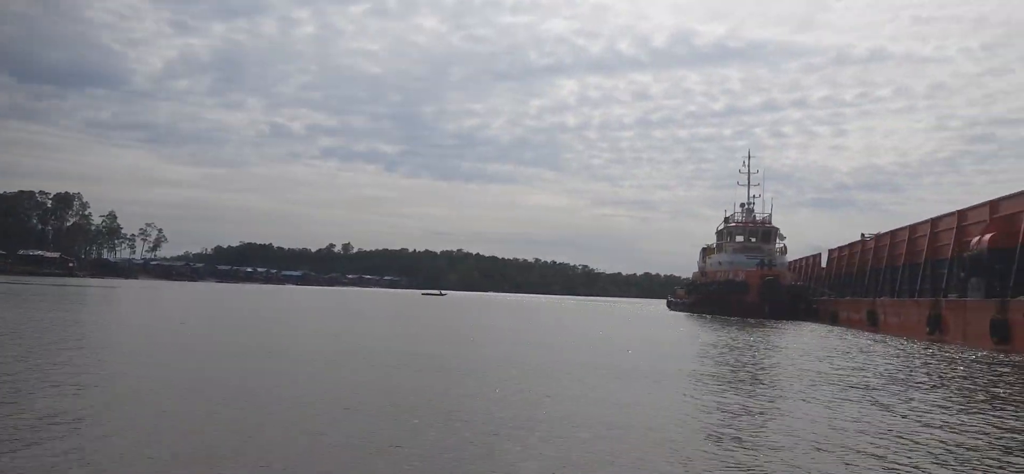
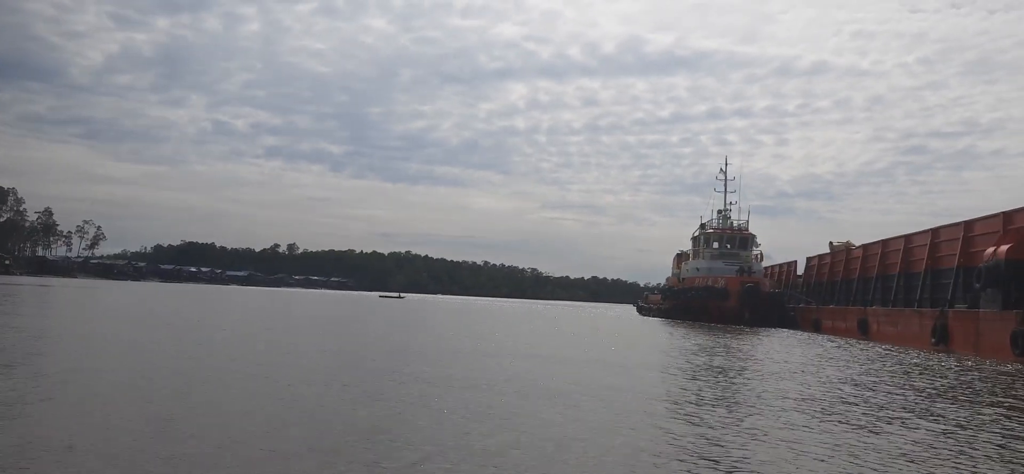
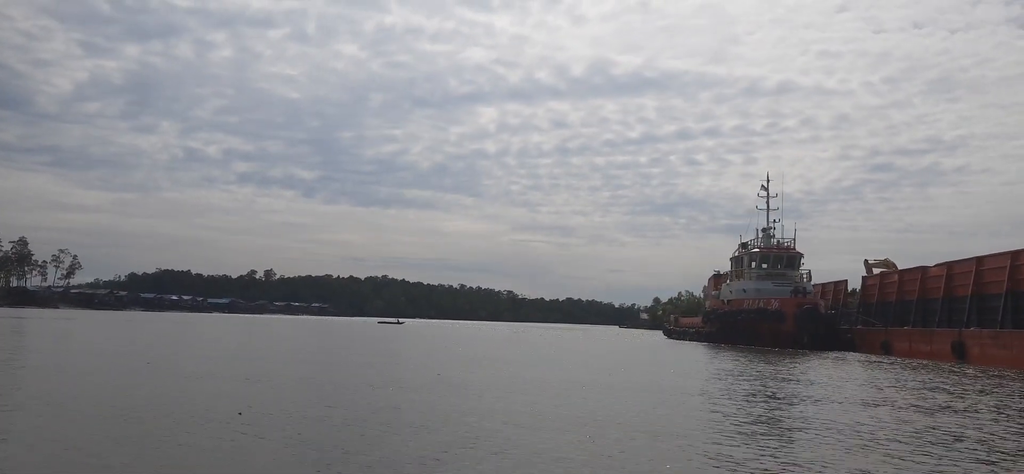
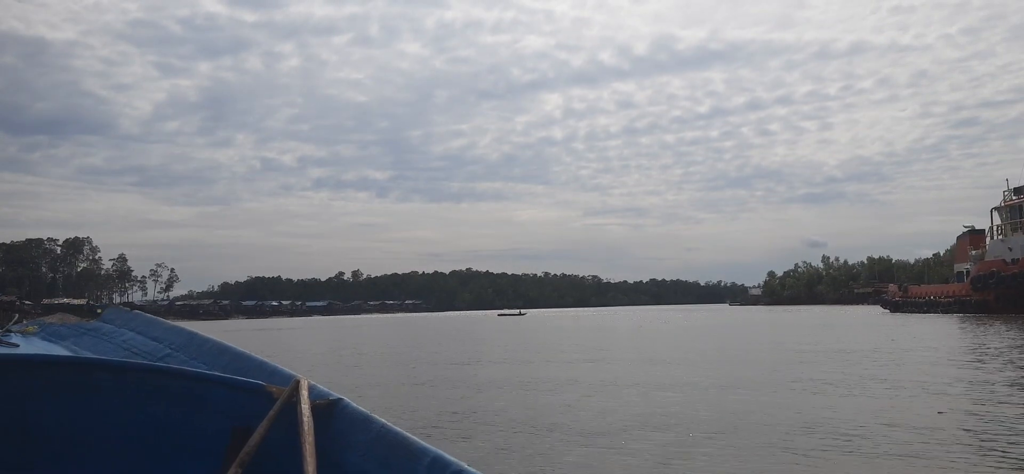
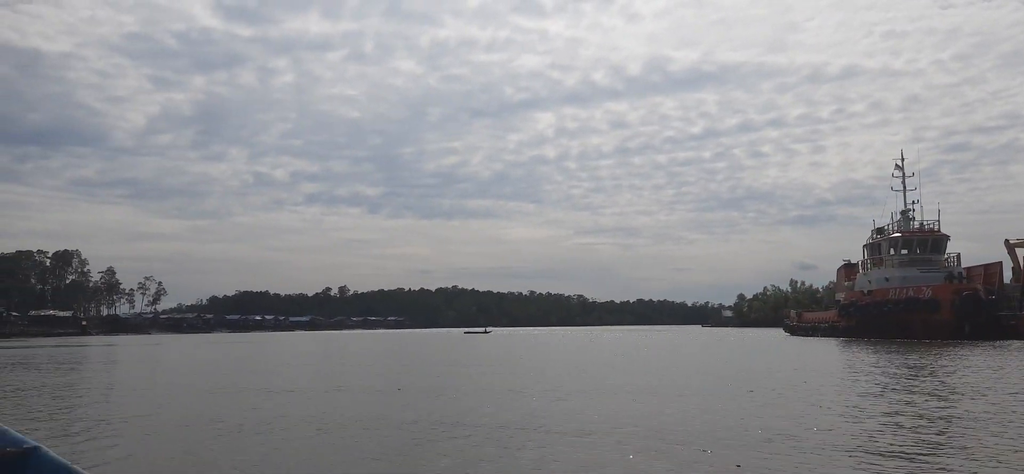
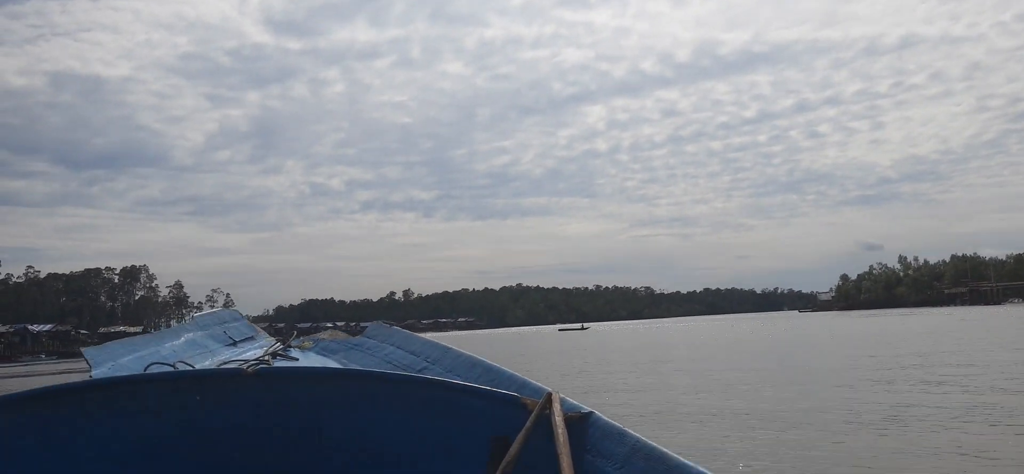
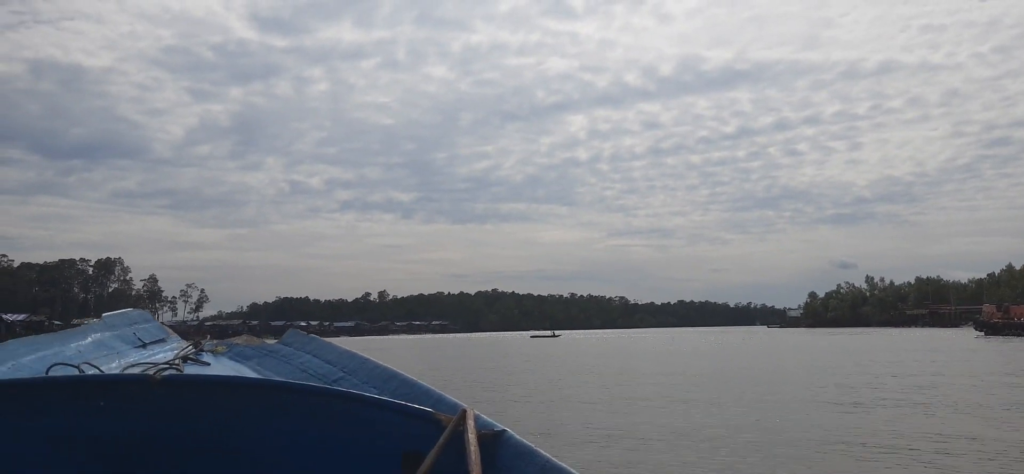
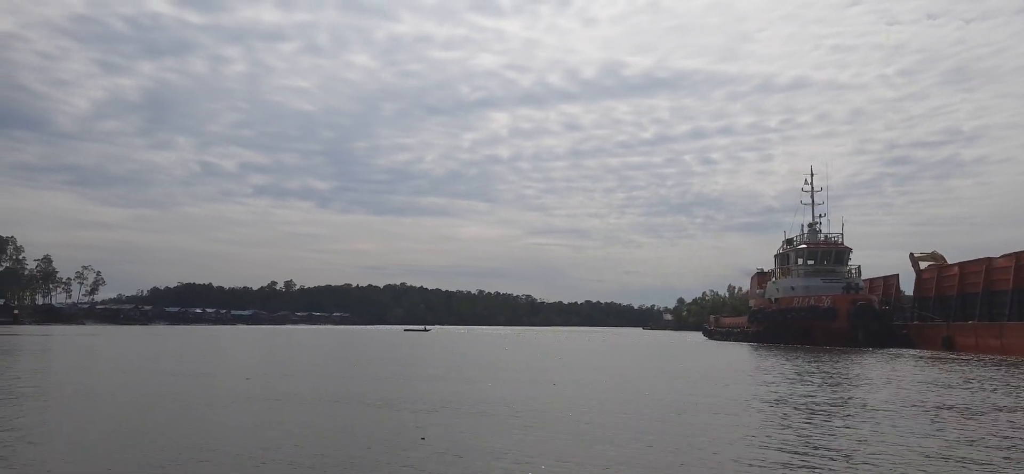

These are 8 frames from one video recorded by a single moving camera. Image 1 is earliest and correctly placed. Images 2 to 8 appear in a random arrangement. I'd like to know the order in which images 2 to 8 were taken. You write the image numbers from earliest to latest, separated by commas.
2, 3, 8, 5, 4, 7, 6
